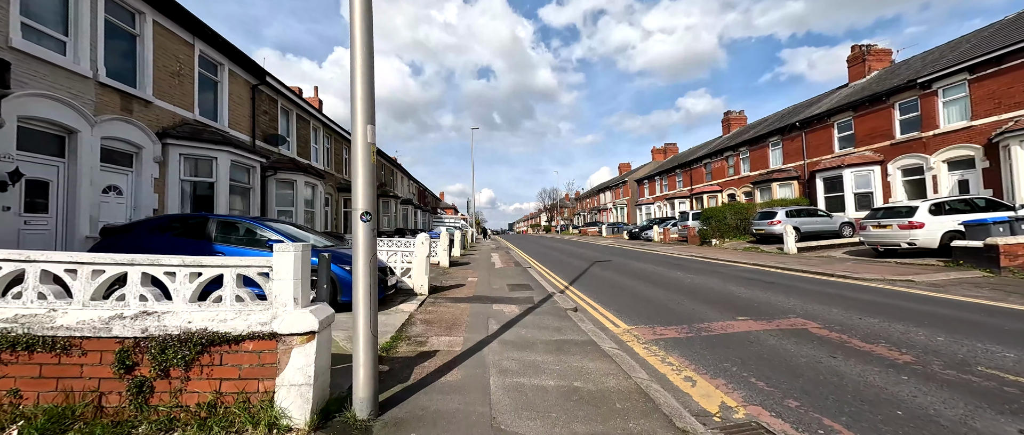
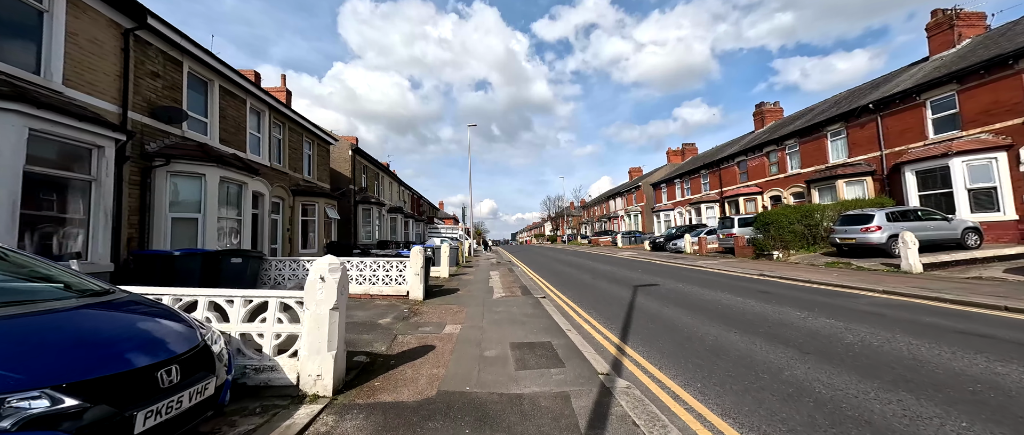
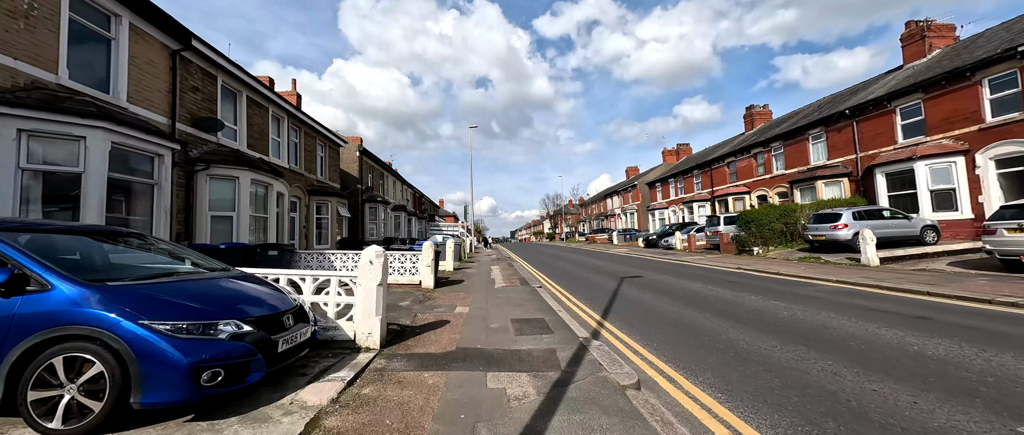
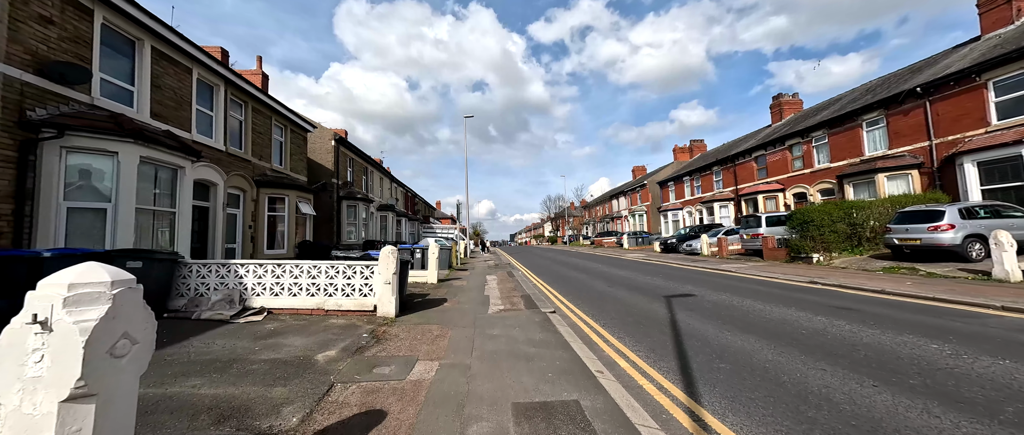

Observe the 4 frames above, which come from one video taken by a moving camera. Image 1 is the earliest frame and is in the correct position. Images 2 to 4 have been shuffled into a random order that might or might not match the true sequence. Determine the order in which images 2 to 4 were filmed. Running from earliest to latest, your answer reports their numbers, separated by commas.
3, 2, 4
